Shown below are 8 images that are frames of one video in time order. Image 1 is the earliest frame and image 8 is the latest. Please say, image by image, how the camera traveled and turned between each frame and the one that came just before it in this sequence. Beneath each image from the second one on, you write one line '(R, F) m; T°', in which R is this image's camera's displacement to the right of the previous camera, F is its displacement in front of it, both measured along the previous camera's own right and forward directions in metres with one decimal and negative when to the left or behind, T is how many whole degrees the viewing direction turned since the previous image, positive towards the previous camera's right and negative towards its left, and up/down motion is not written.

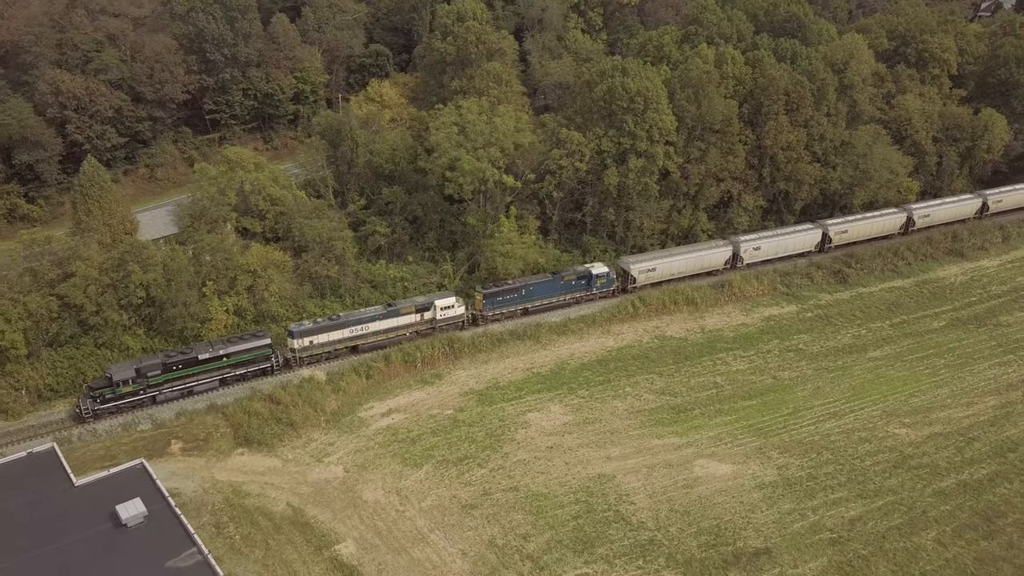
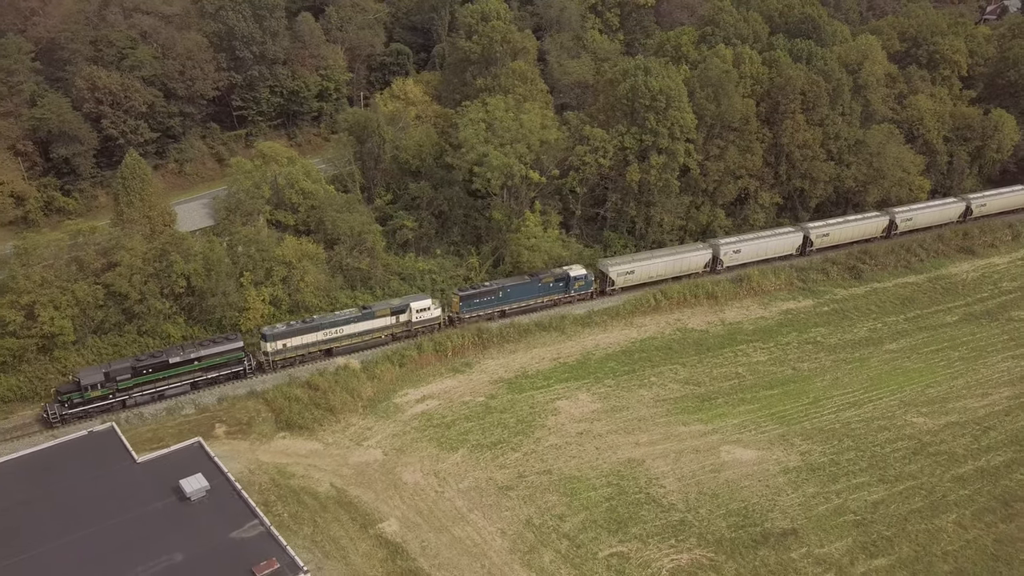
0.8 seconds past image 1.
(-1.2, -1.1) m; 0°
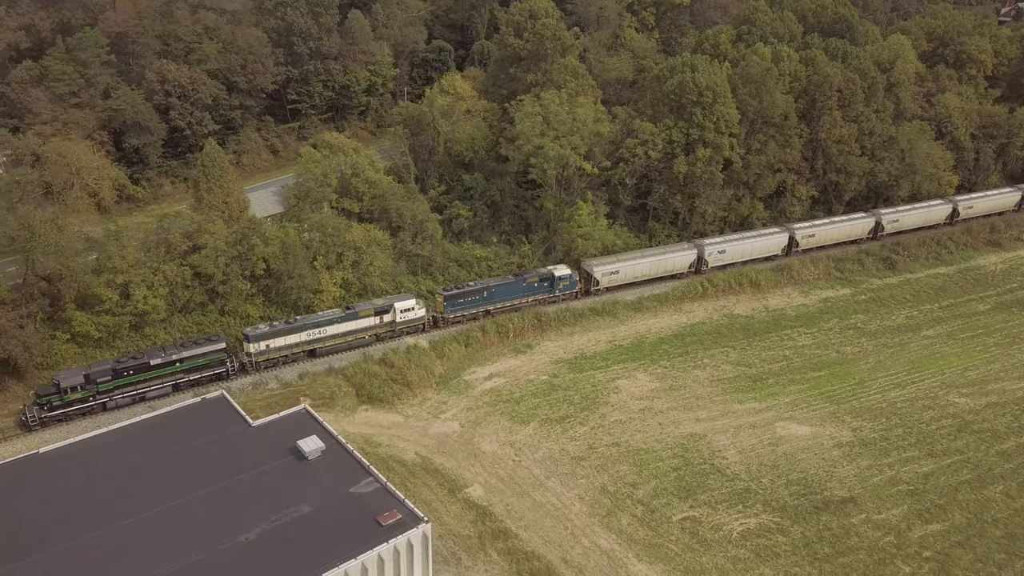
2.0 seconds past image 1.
(-2.6, -1.9) m; 0°
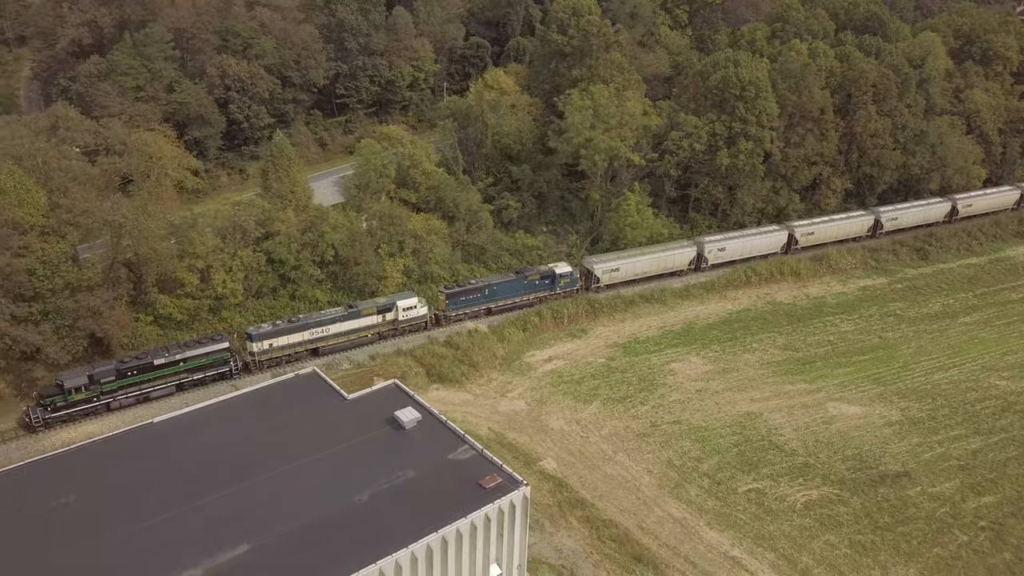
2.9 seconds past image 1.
(-2.4, -1.5) m; 0°
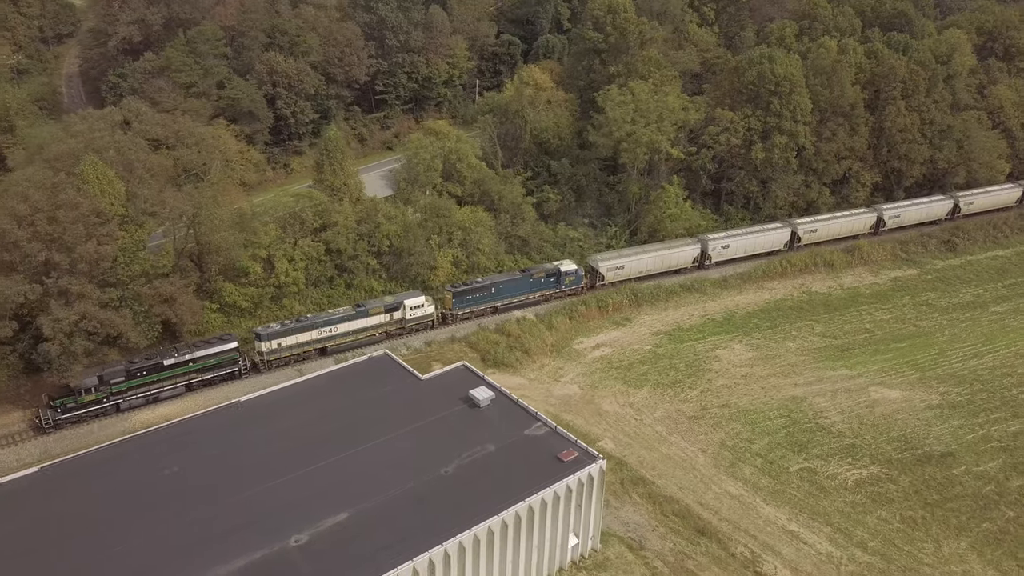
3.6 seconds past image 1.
(-2.1, -1.2) m; 0°
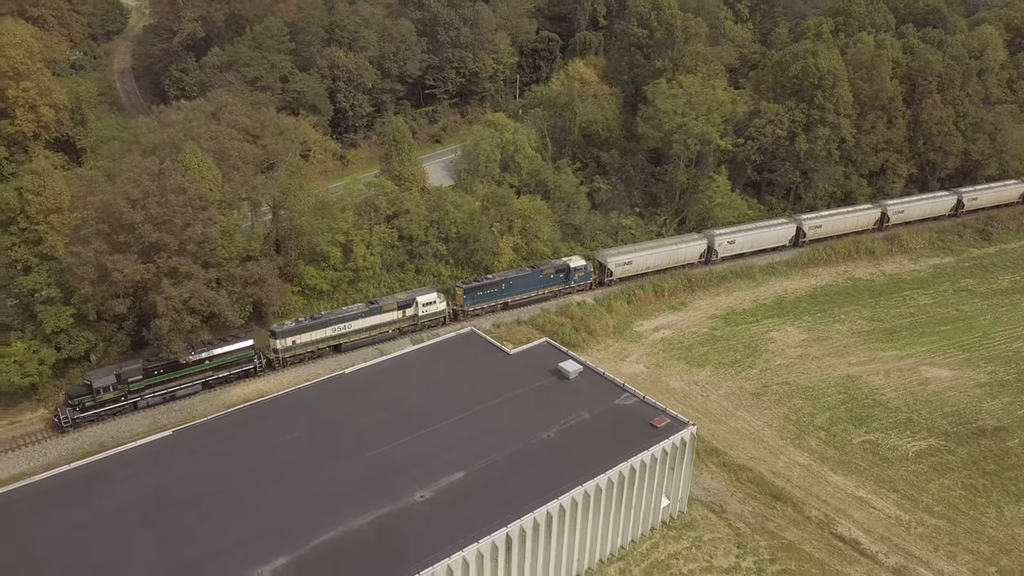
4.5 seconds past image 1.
(-2.7, -1.8) m; 0°
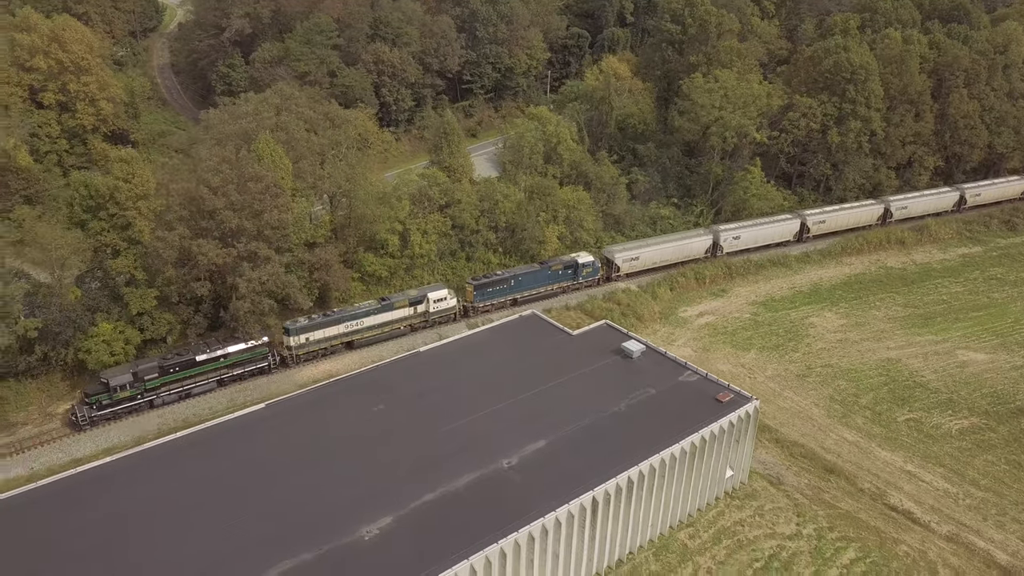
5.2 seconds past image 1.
(-2.1, -1.4) m; 0°
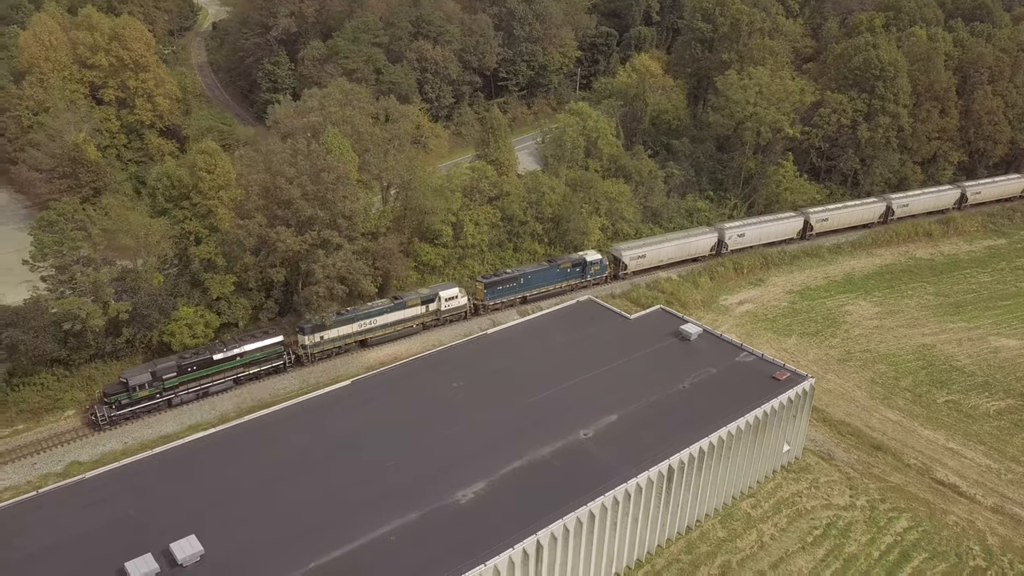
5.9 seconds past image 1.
(-2.2, -1.6) m; 0°
